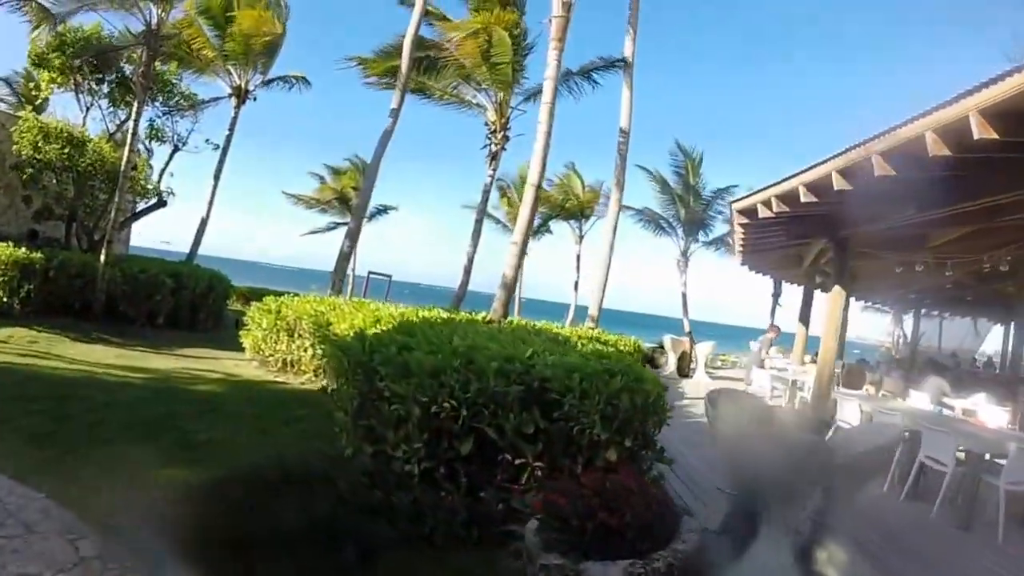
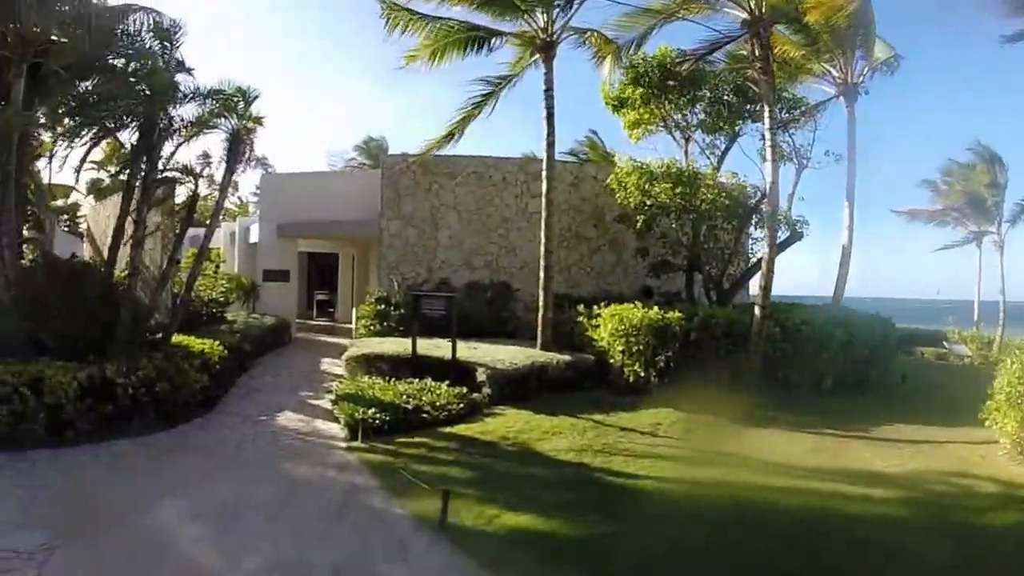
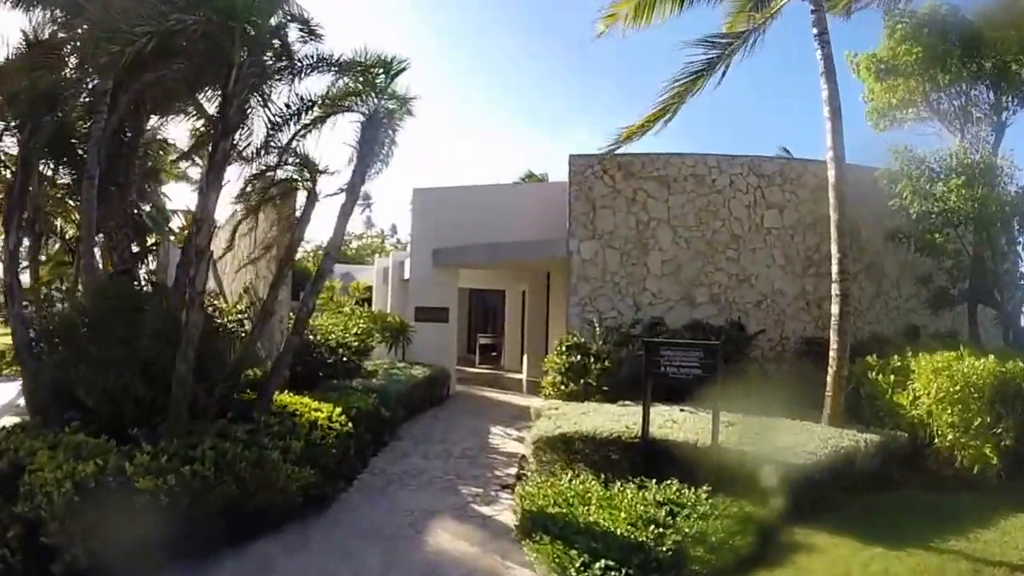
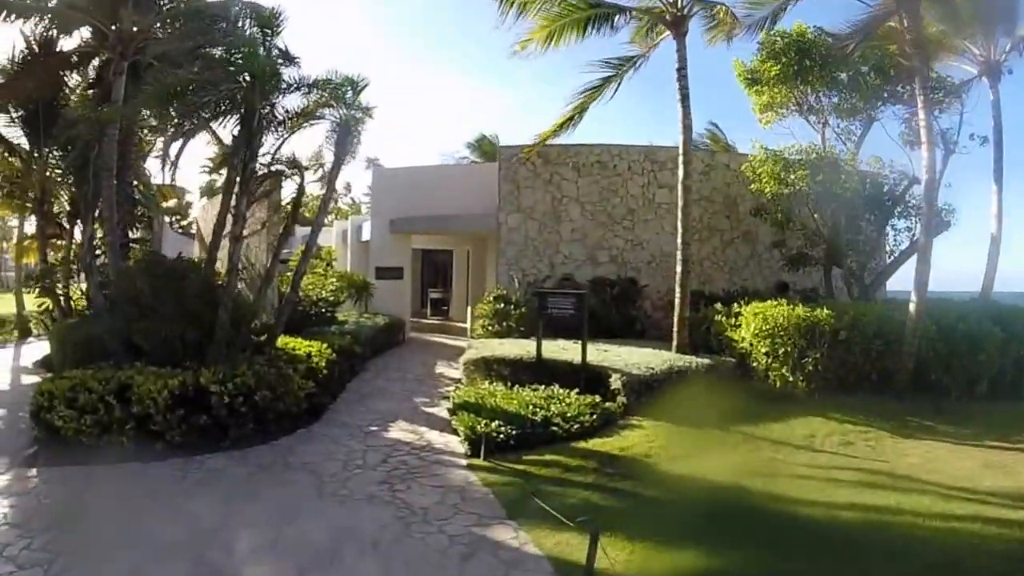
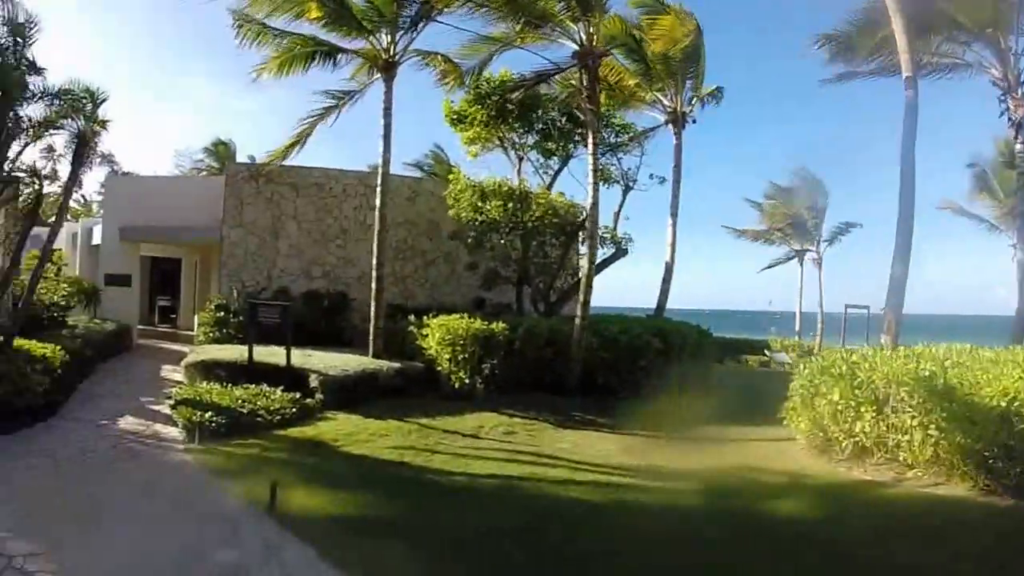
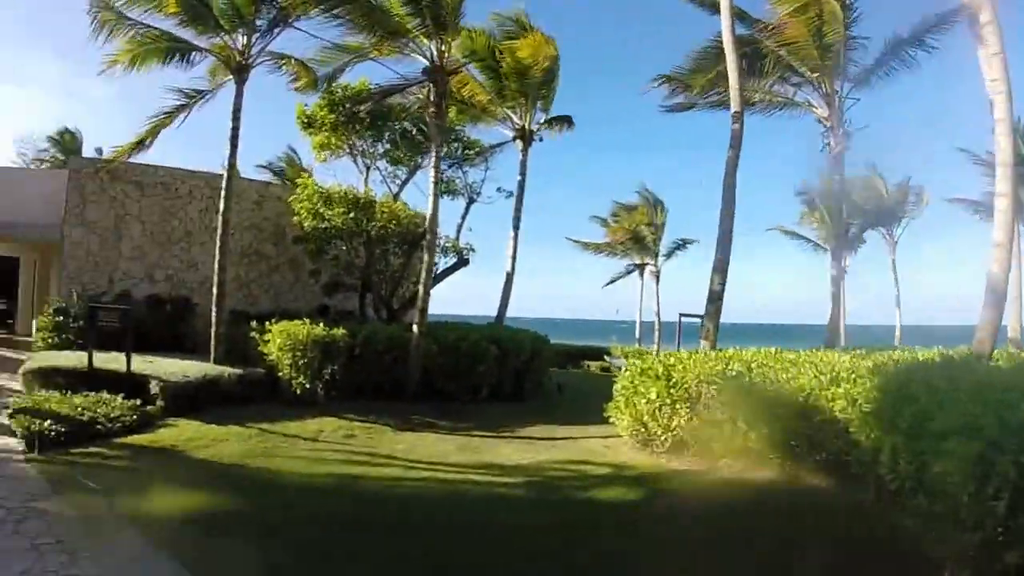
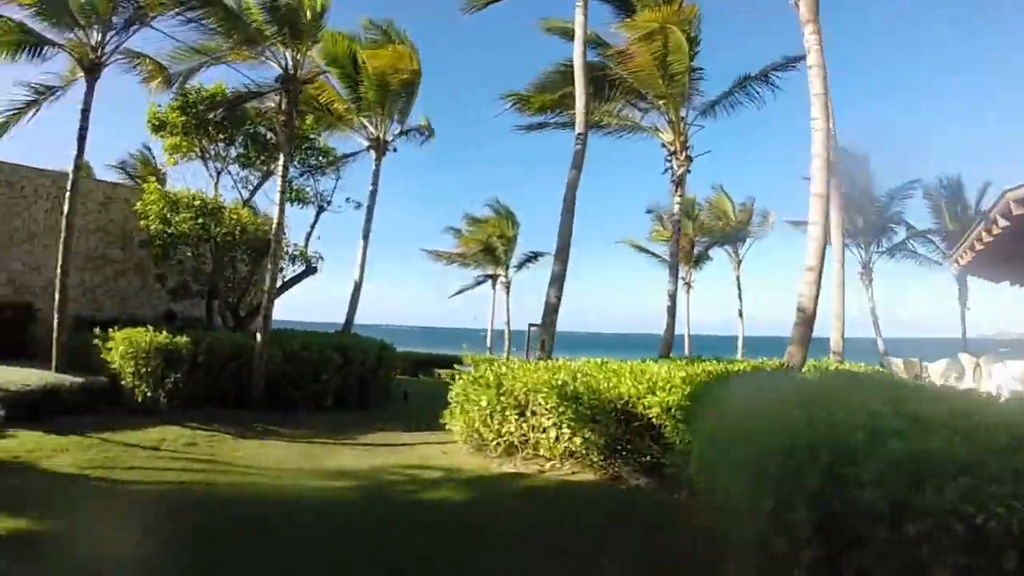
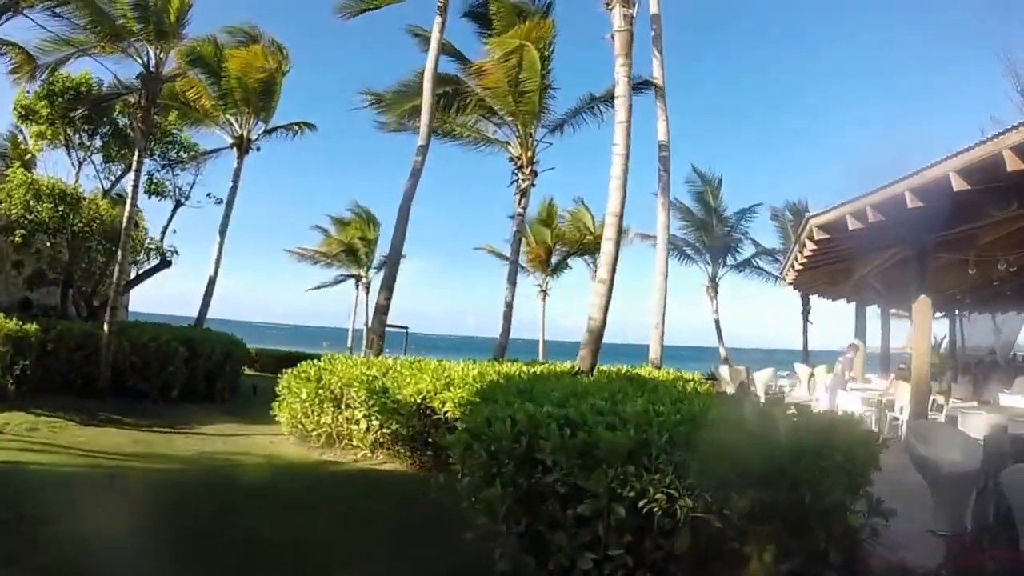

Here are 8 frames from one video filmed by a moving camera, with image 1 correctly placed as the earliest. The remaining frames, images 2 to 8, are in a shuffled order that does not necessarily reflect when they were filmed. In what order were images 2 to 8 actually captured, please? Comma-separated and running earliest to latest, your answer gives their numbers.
8, 7, 6, 5, 2, 4, 3
